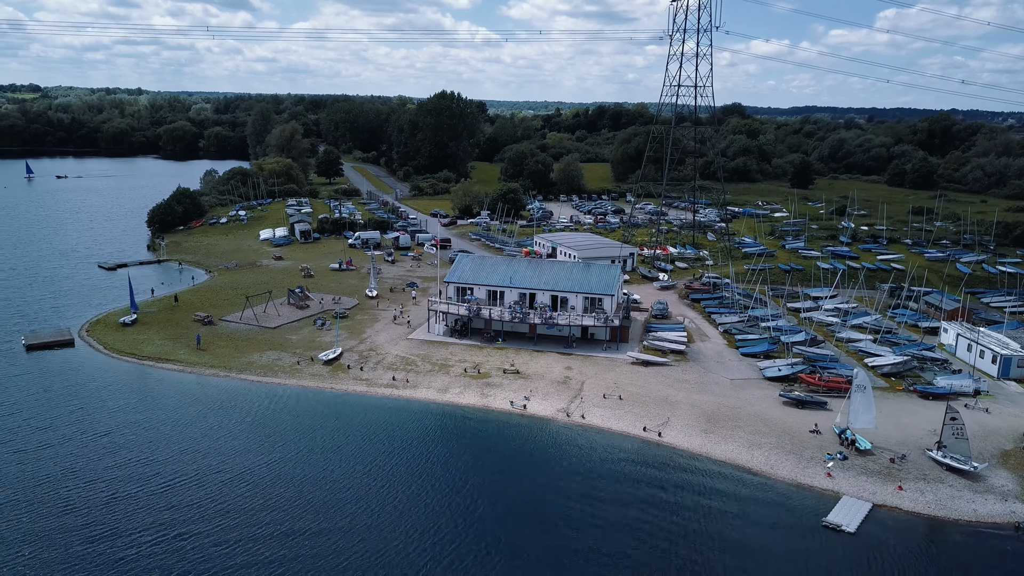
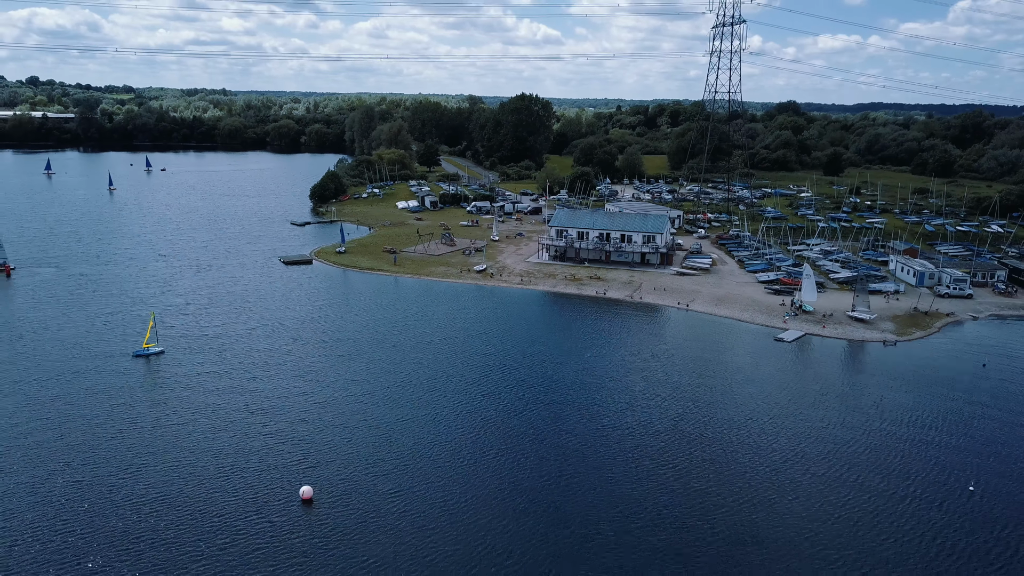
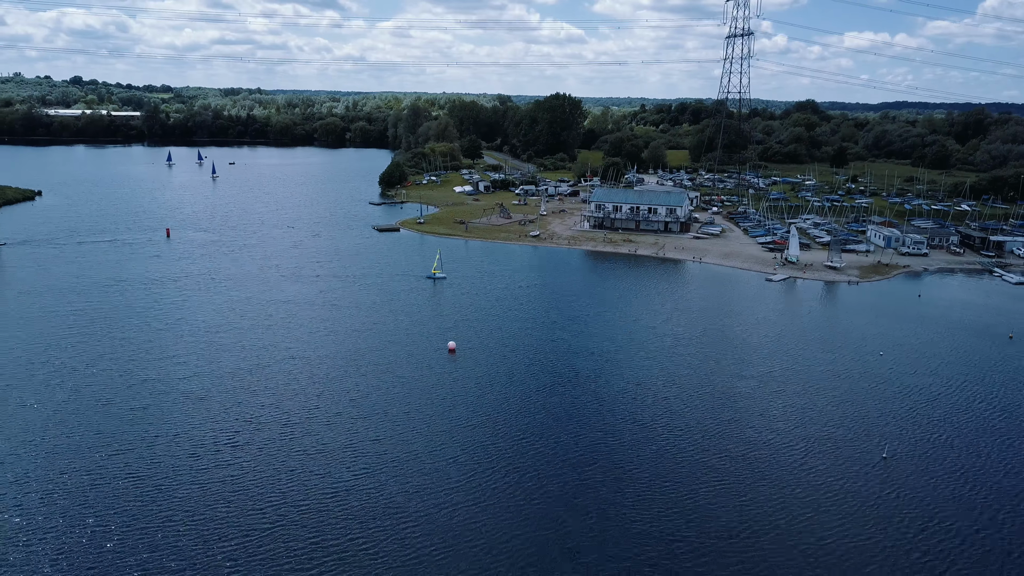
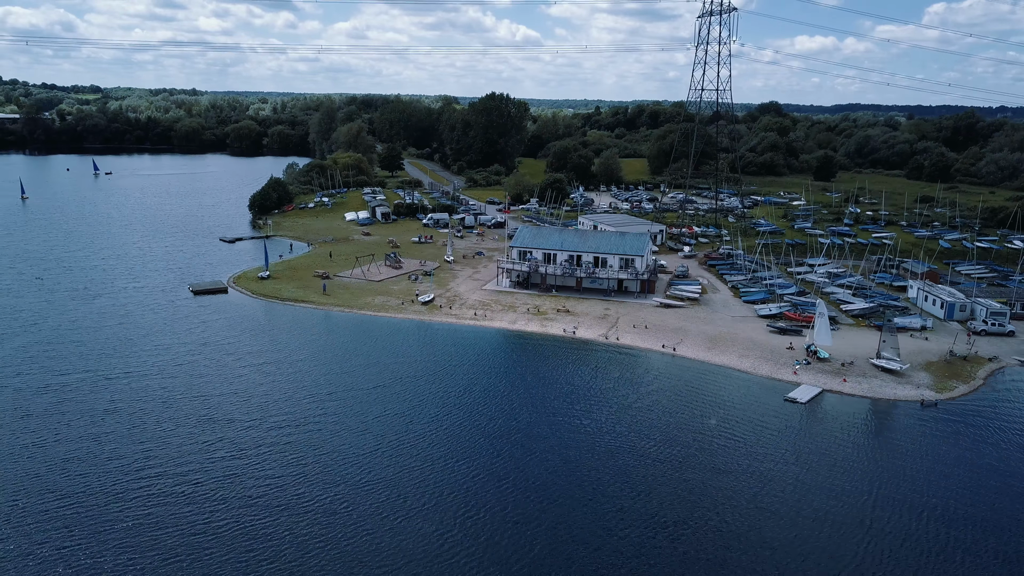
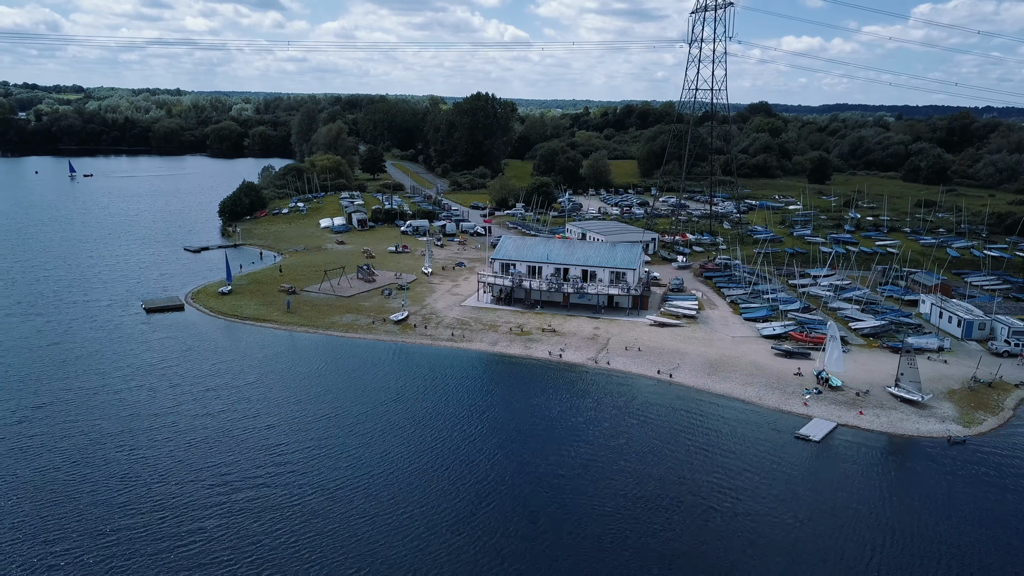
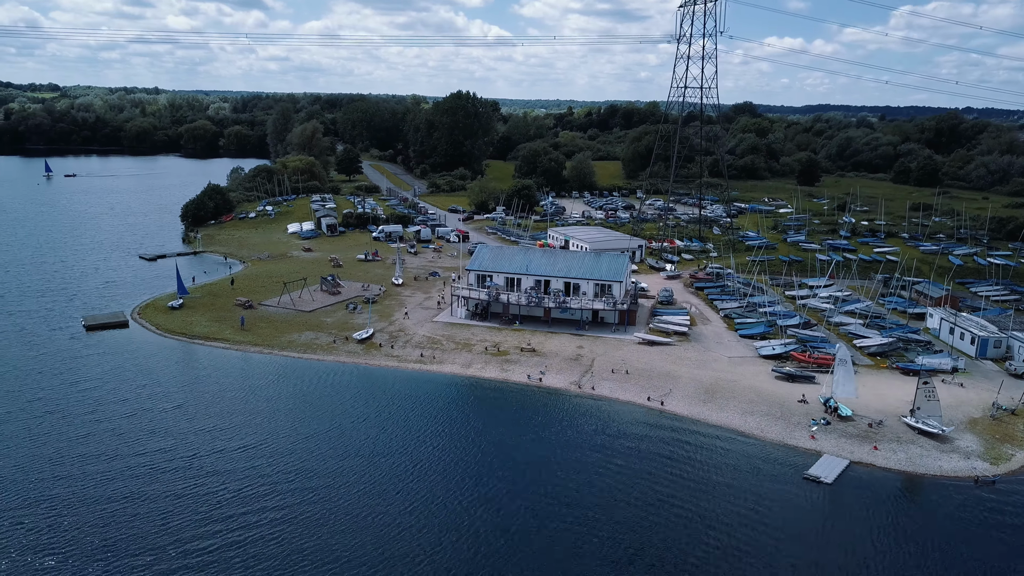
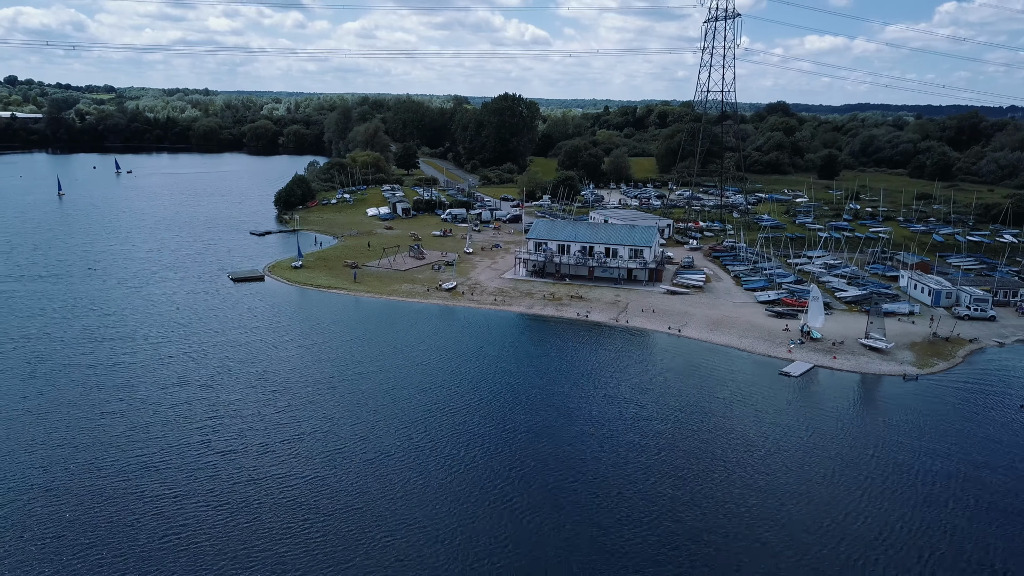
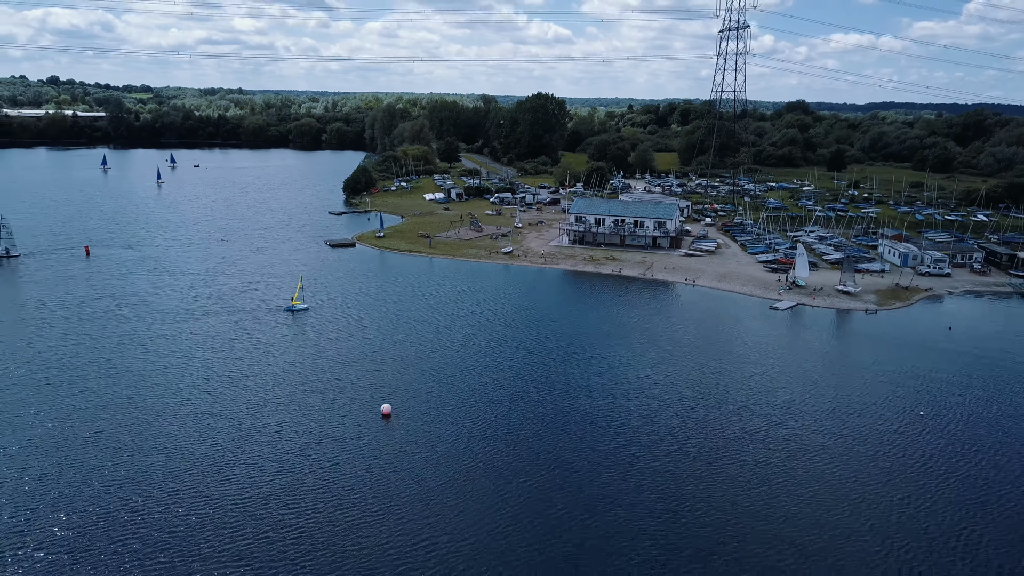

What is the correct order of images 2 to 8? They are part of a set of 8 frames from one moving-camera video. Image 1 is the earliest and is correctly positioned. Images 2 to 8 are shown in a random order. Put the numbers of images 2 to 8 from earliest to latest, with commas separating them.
6, 5, 4, 7, 2, 8, 3
